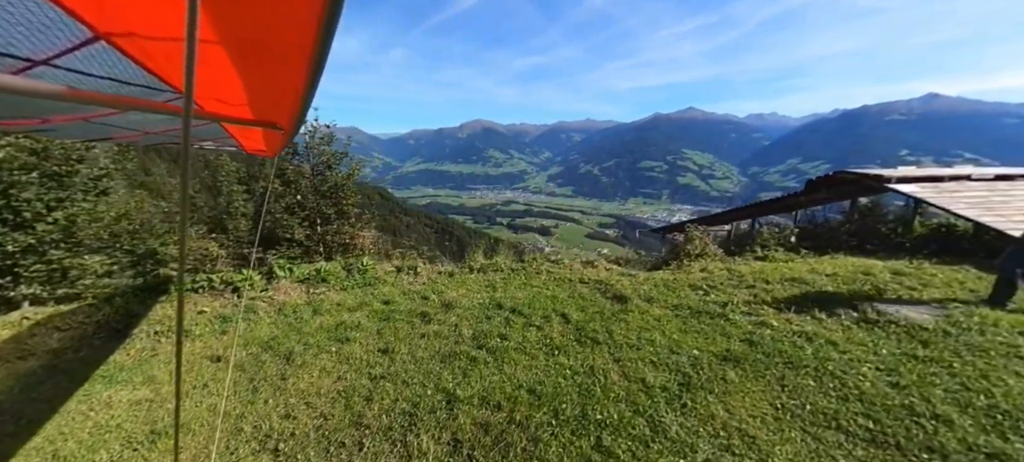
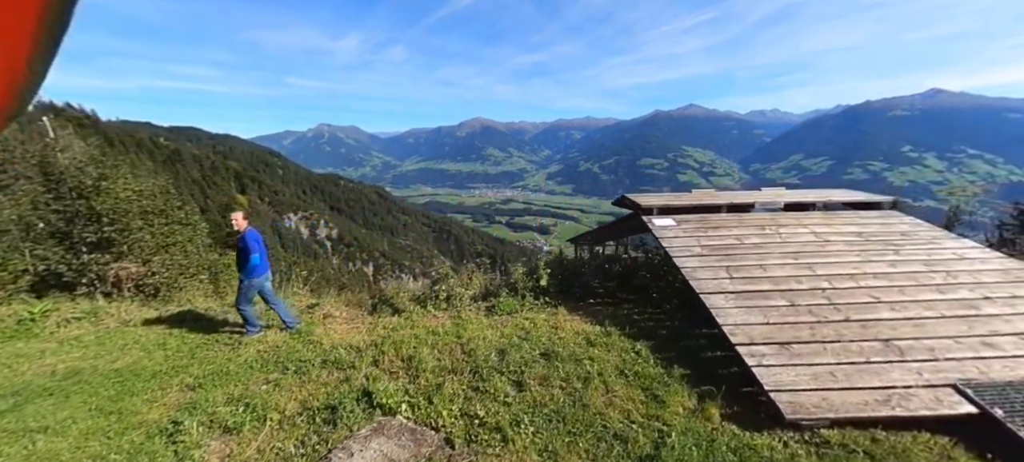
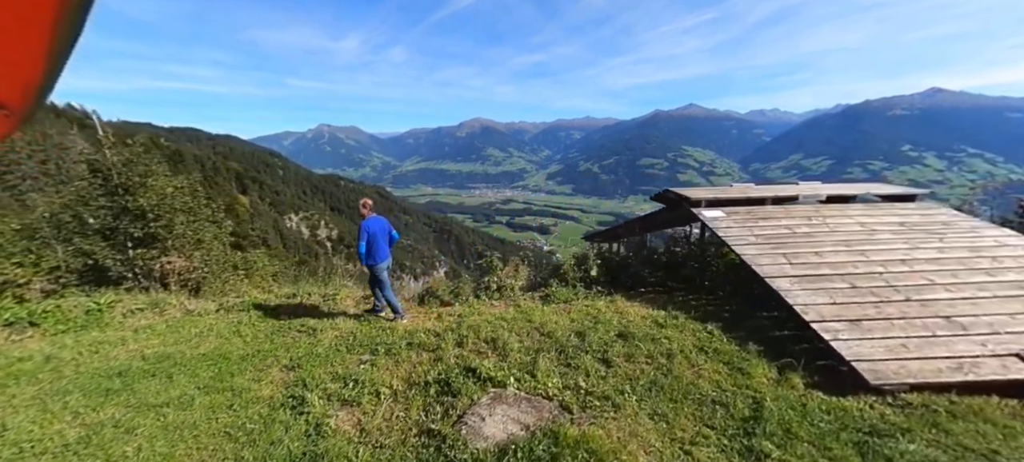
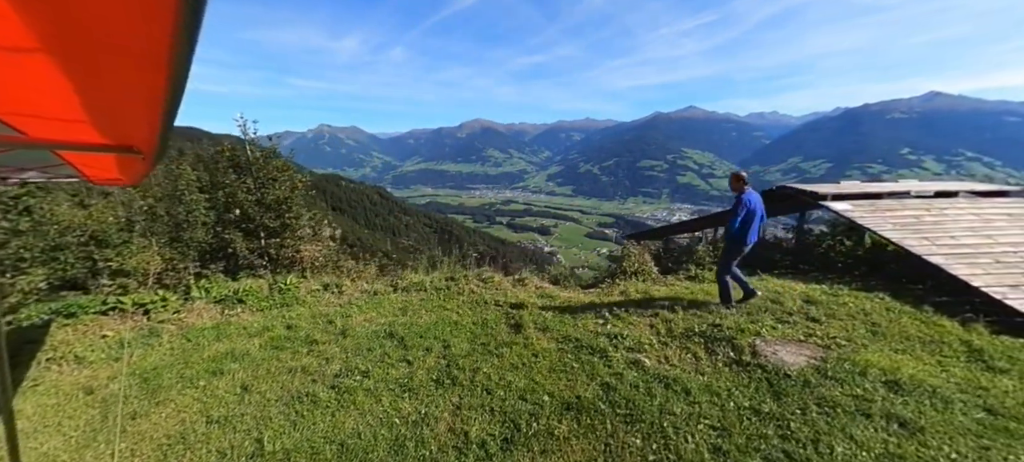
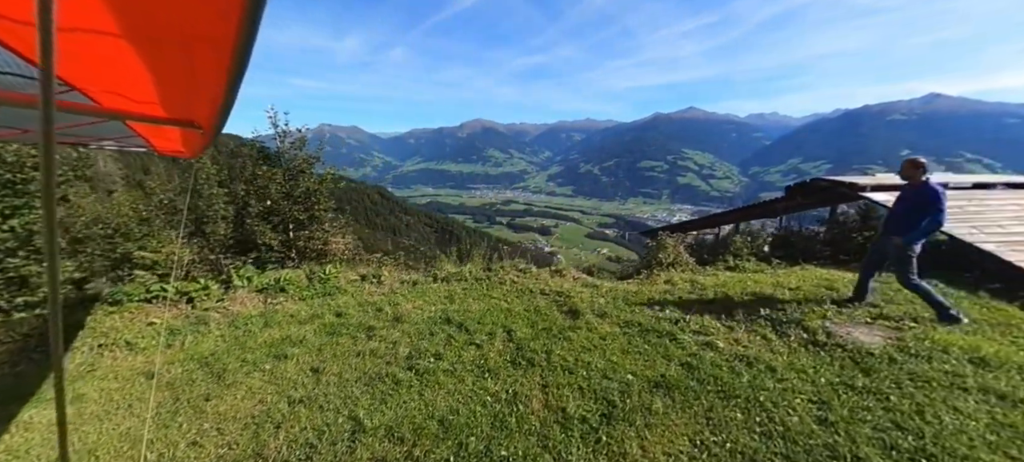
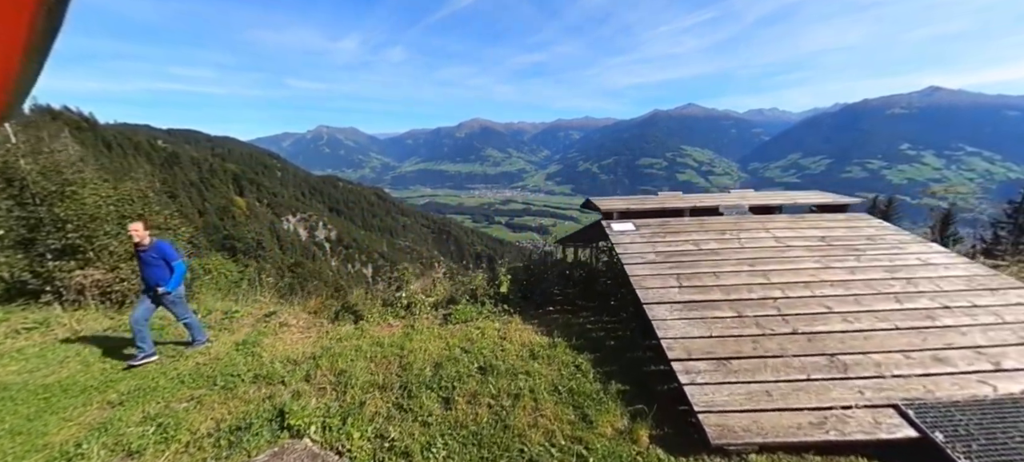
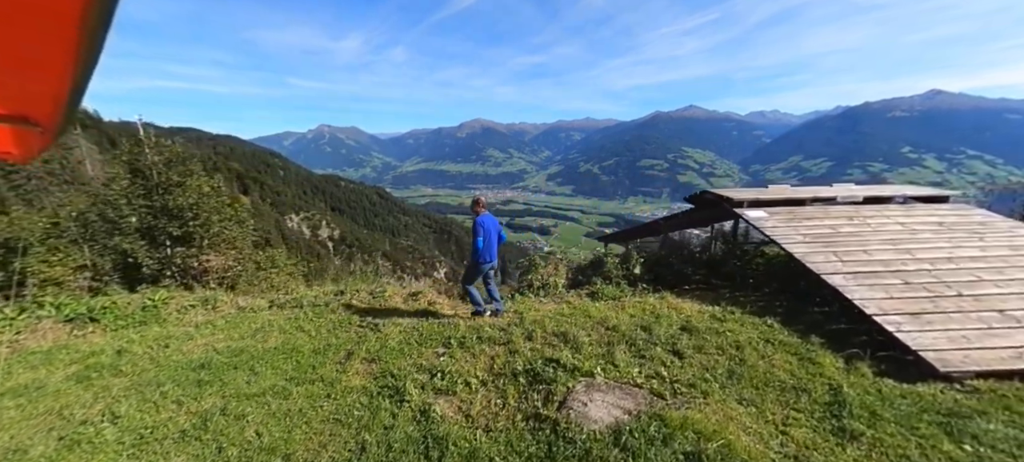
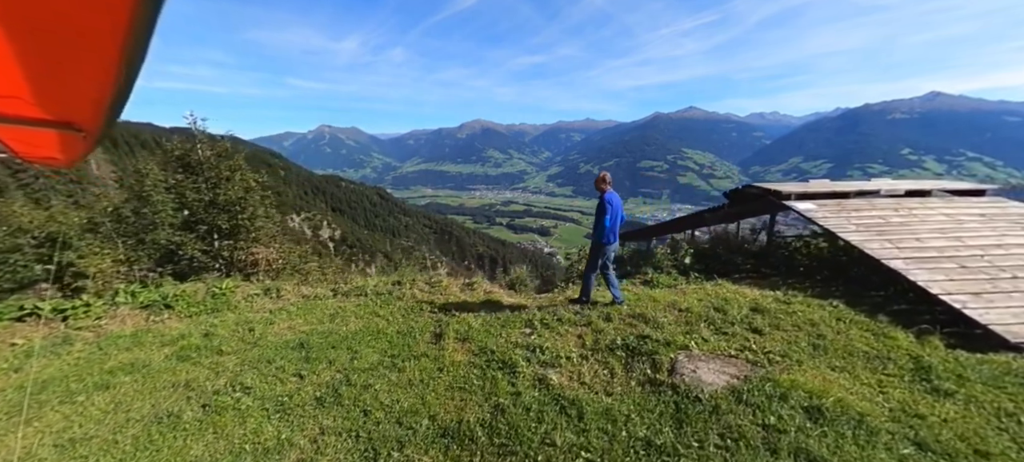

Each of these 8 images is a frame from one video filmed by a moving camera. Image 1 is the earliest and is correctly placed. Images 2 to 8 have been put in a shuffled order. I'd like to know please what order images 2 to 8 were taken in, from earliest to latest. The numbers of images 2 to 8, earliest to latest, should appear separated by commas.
5, 4, 8, 7, 3, 2, 6
